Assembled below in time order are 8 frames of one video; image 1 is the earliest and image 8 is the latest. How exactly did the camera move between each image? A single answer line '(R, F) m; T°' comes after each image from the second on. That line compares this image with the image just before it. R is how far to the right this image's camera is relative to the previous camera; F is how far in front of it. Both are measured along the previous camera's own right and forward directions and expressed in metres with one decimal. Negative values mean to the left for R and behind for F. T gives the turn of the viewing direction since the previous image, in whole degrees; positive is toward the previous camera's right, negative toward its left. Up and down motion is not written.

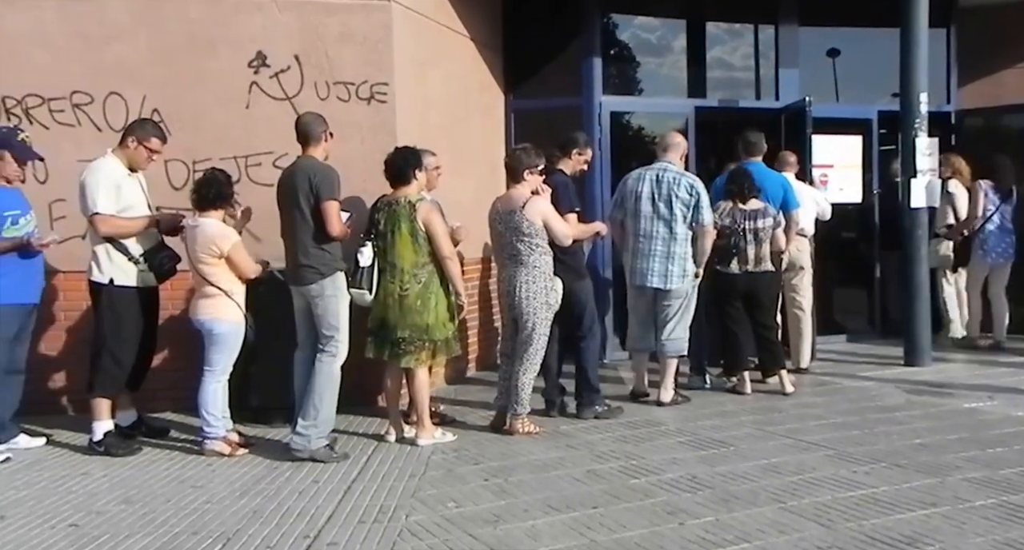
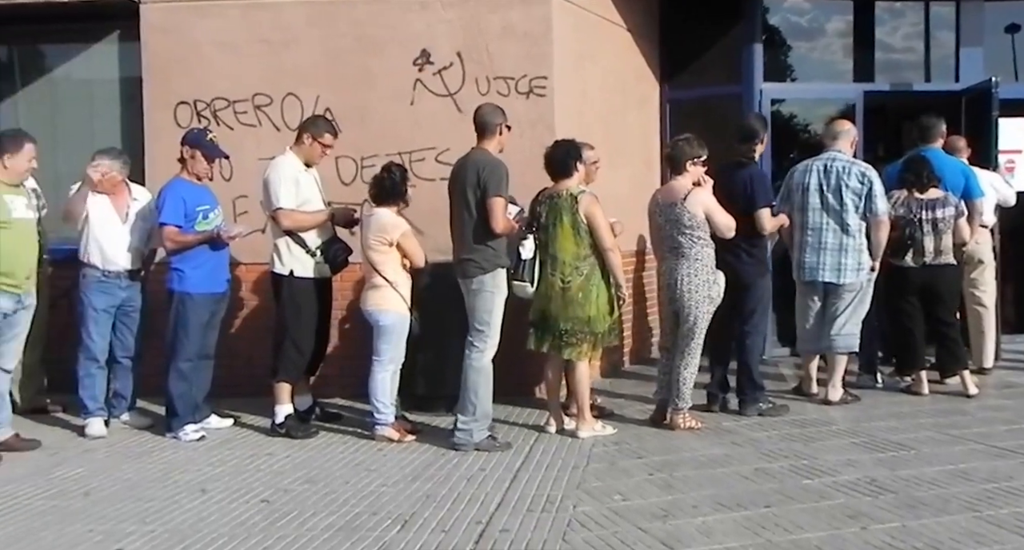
(-0.1, 0.0) m; -9°
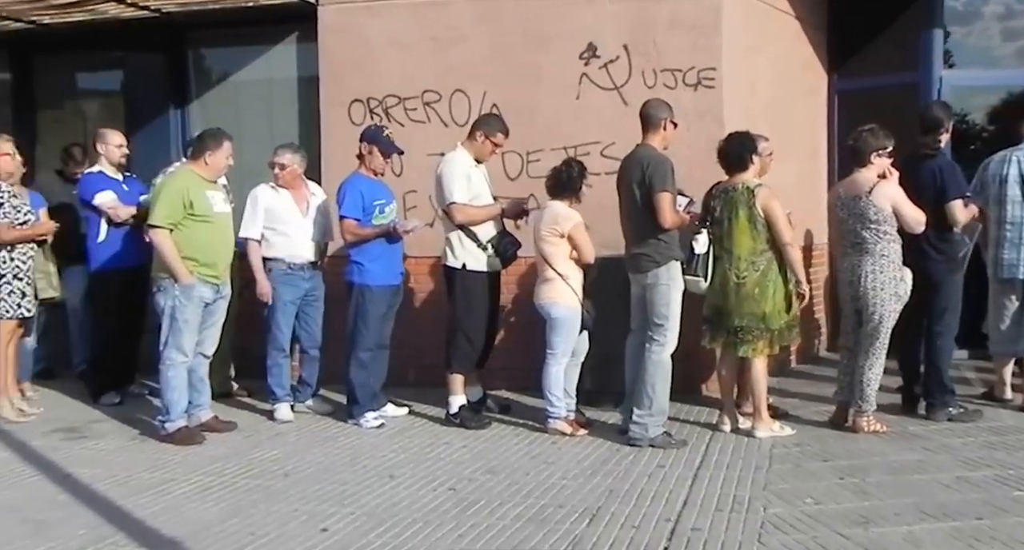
(-0.2, 0.0) m; -8°
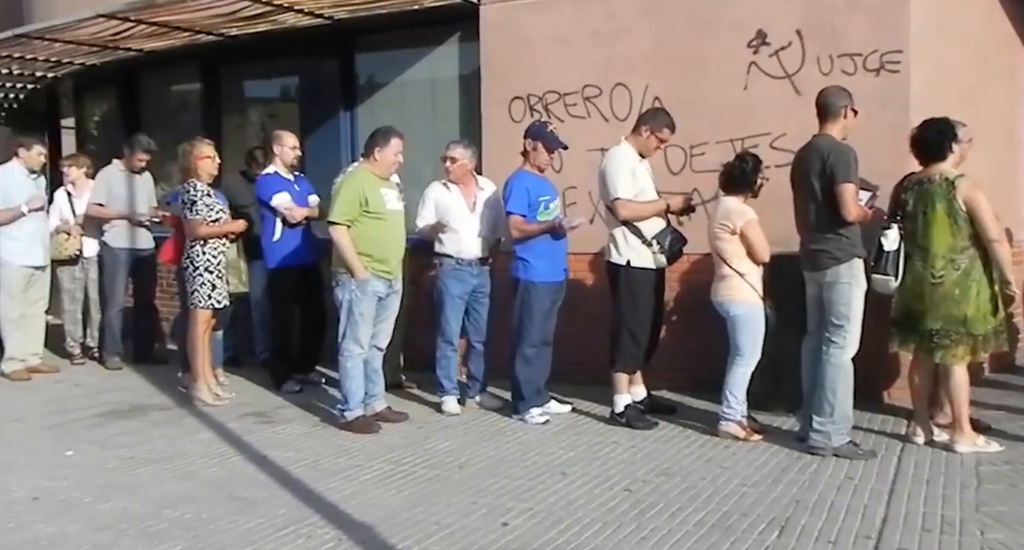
(-0.1, +0.1) m; -9°
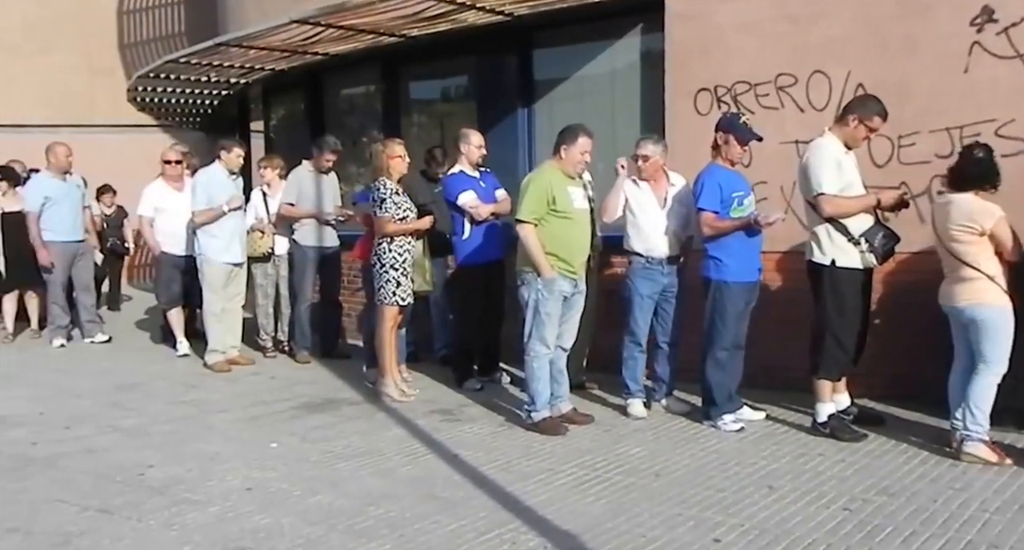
(-0.2, +0.2) m; -10°
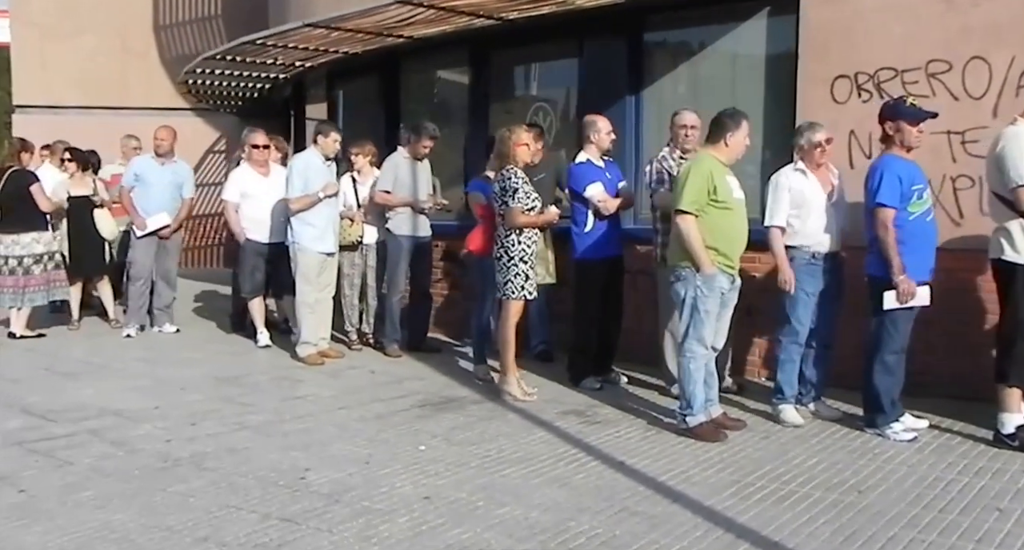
(-0.8, +0.3) m; -1°
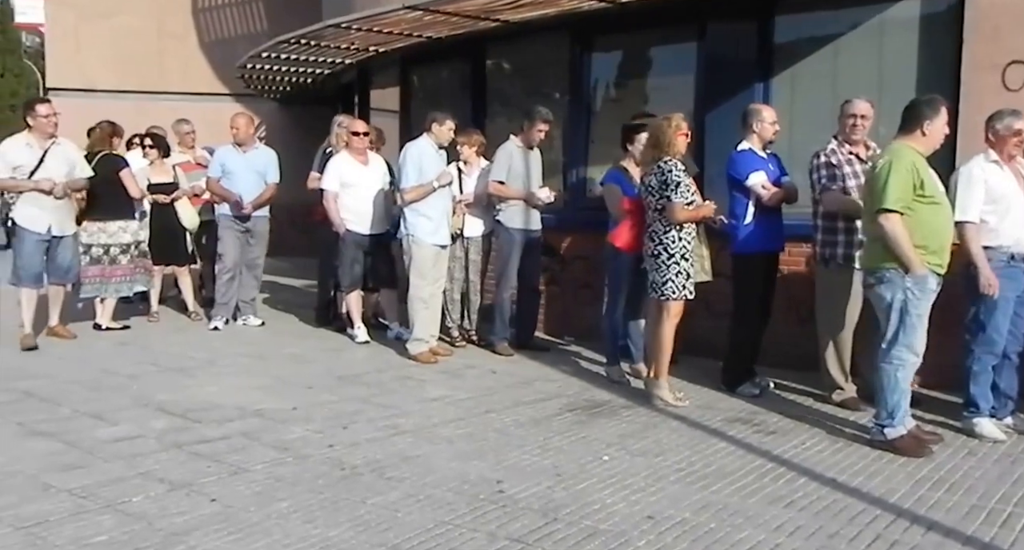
(-0.9, +0.3) m; -1°
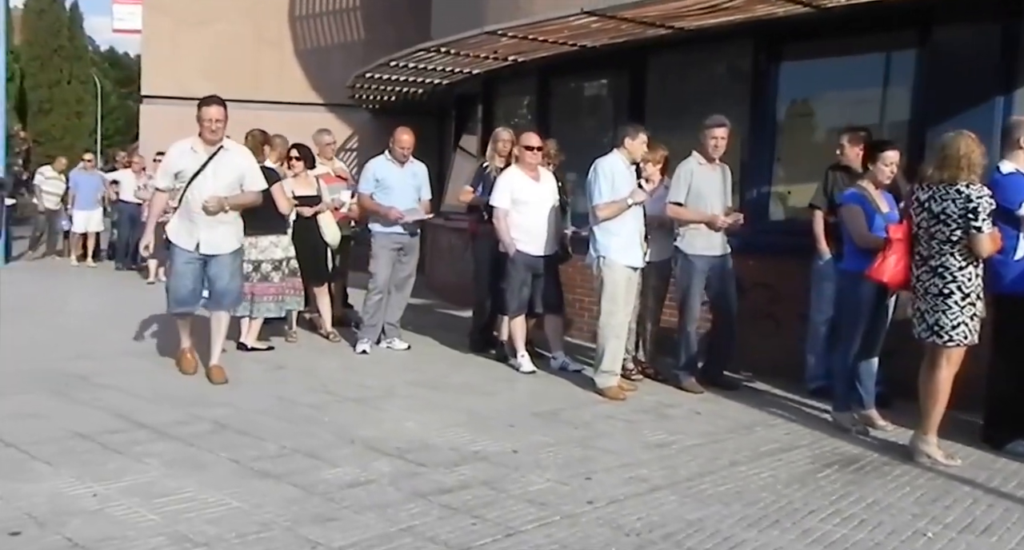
(-1.0, +0.6) m; -4°
